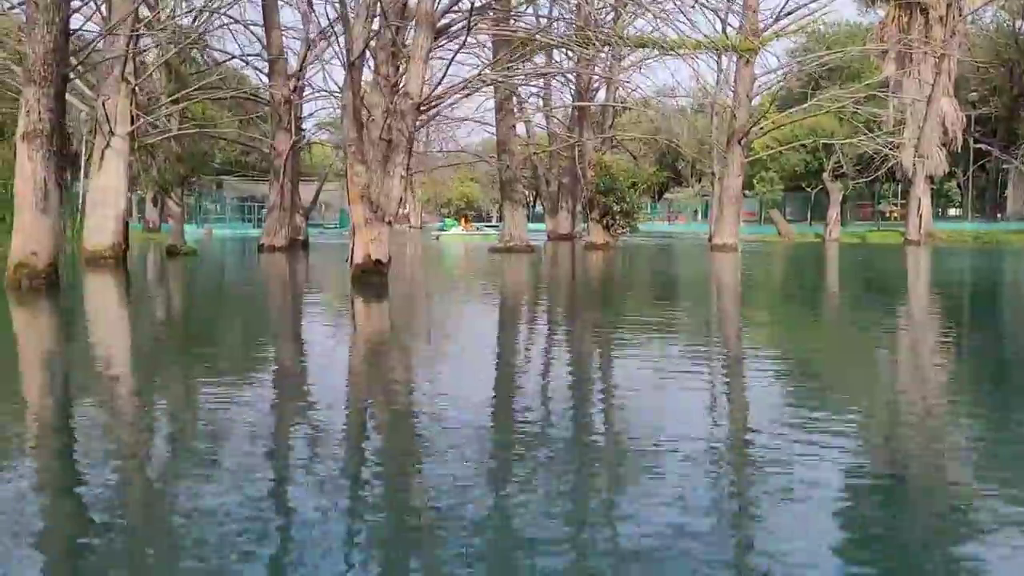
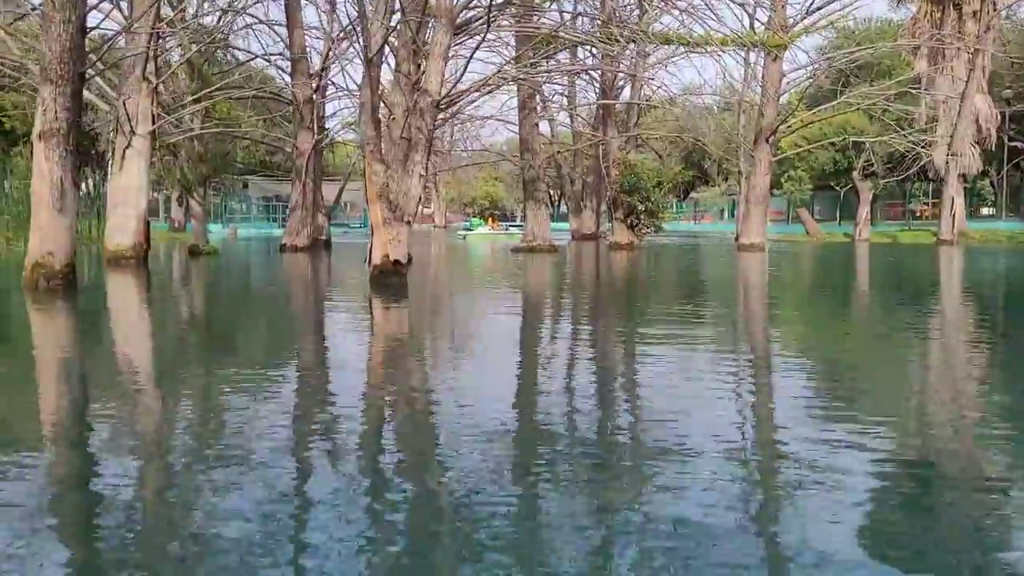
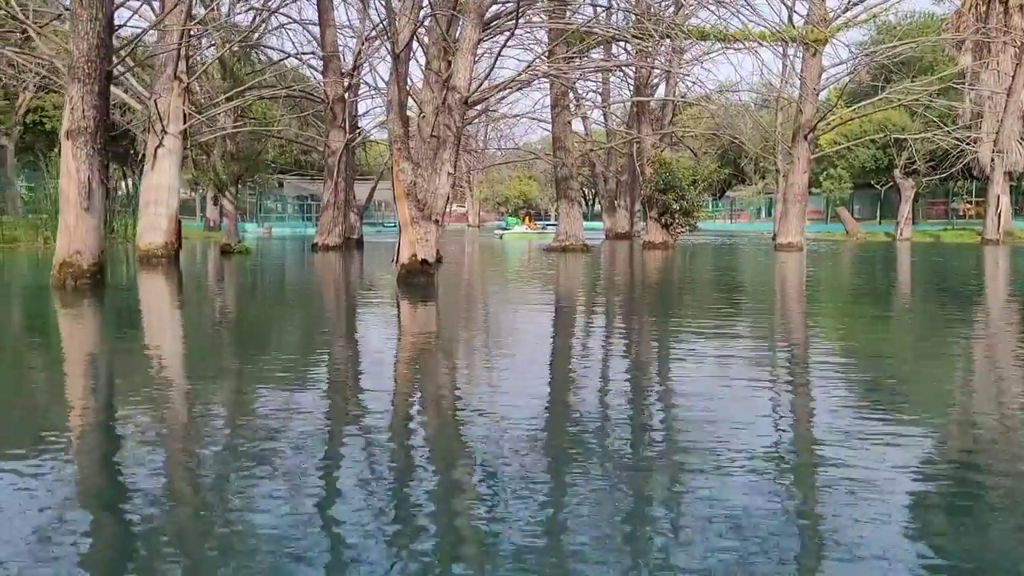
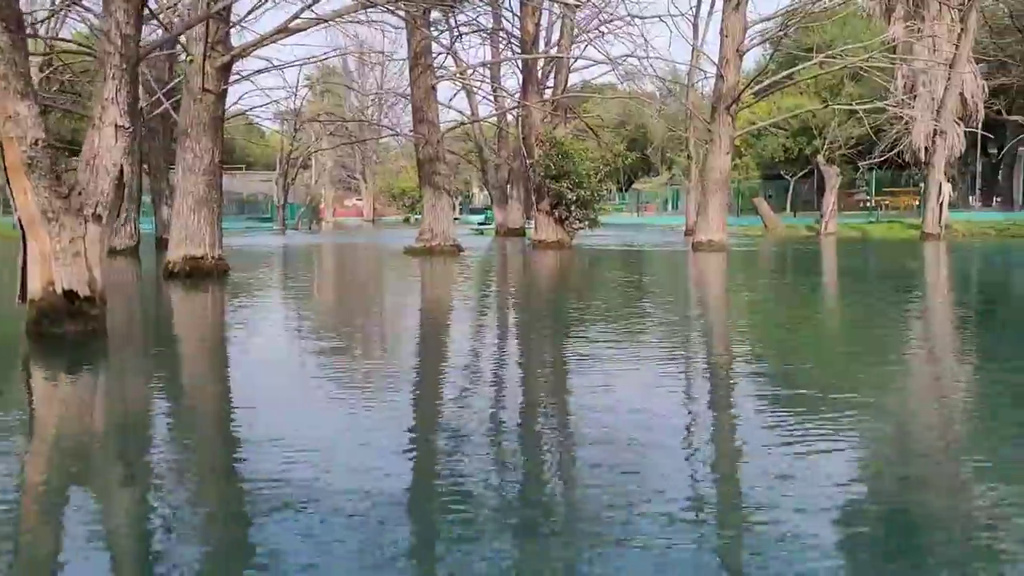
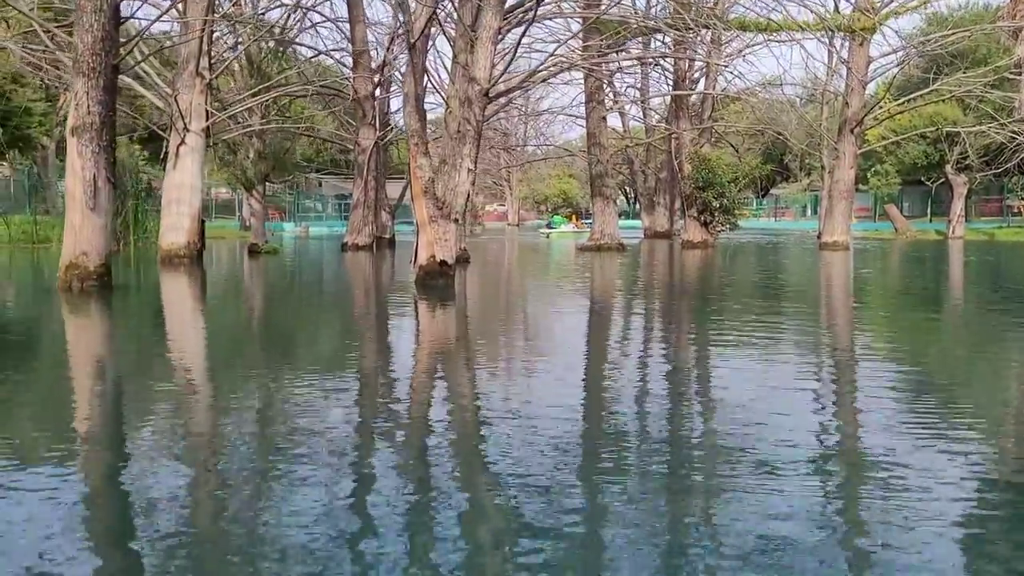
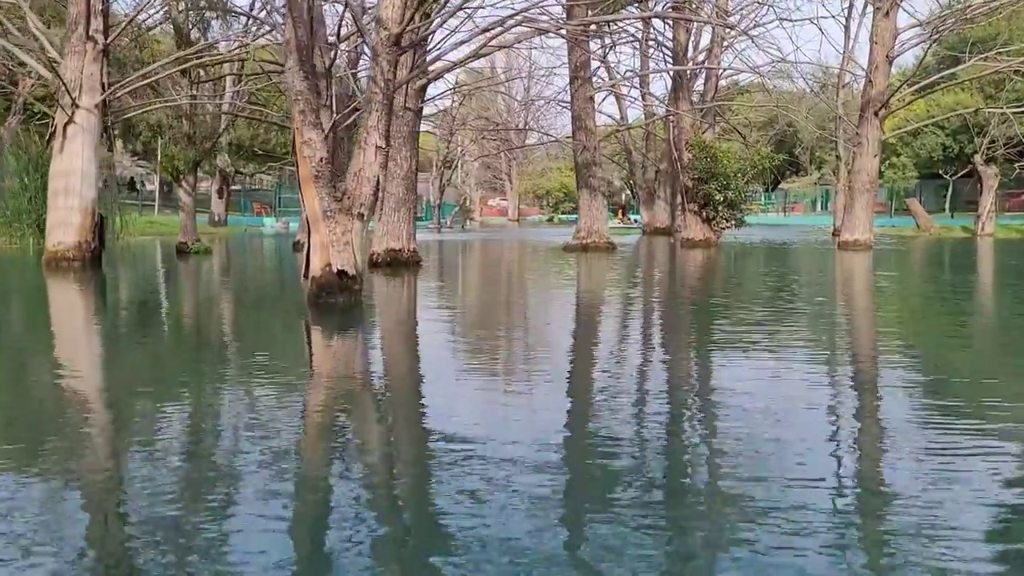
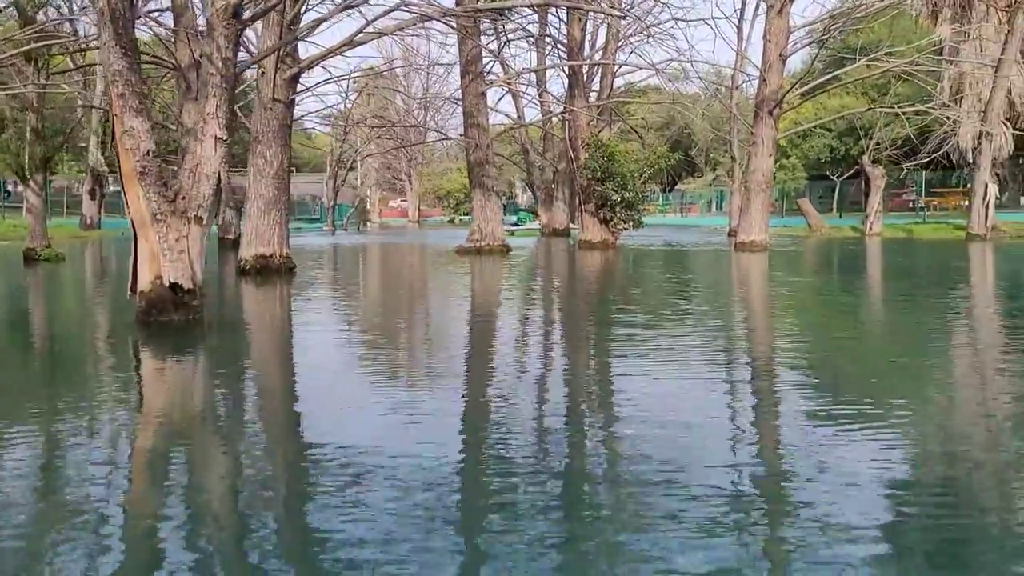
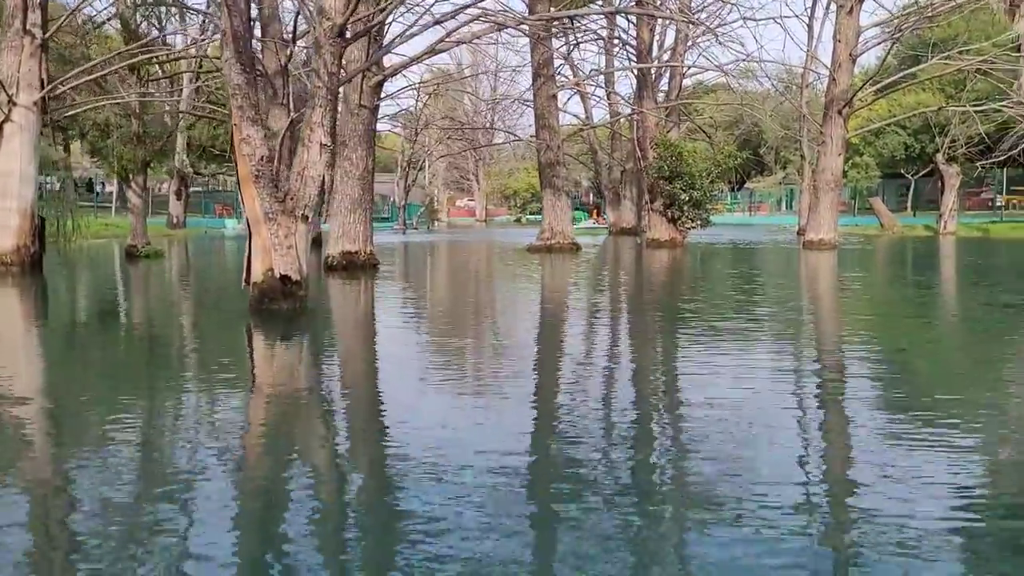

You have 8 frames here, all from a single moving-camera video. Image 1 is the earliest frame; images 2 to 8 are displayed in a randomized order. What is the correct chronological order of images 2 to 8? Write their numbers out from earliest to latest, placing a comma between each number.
2, 3, 5, 6, 8, 7, 4
